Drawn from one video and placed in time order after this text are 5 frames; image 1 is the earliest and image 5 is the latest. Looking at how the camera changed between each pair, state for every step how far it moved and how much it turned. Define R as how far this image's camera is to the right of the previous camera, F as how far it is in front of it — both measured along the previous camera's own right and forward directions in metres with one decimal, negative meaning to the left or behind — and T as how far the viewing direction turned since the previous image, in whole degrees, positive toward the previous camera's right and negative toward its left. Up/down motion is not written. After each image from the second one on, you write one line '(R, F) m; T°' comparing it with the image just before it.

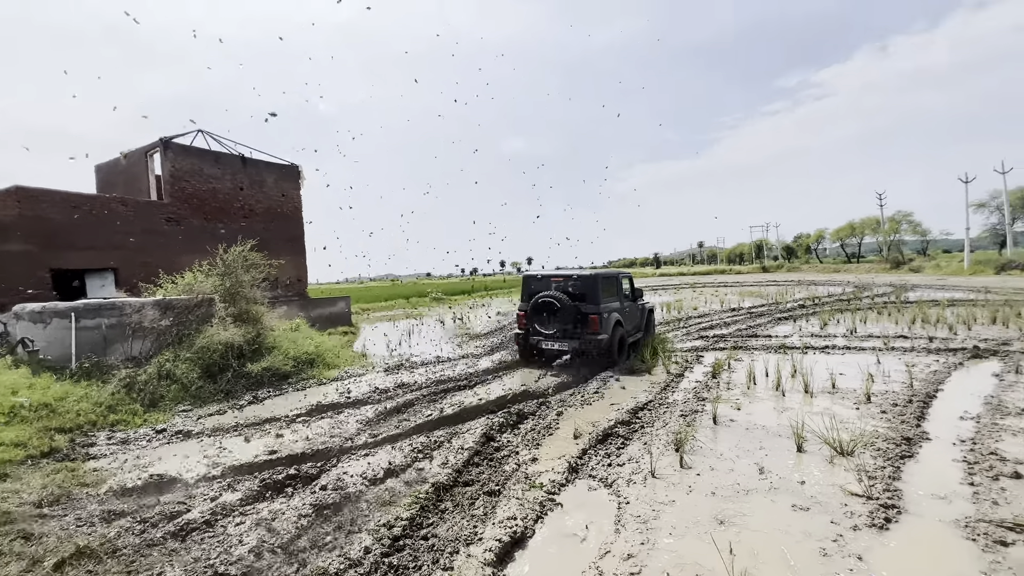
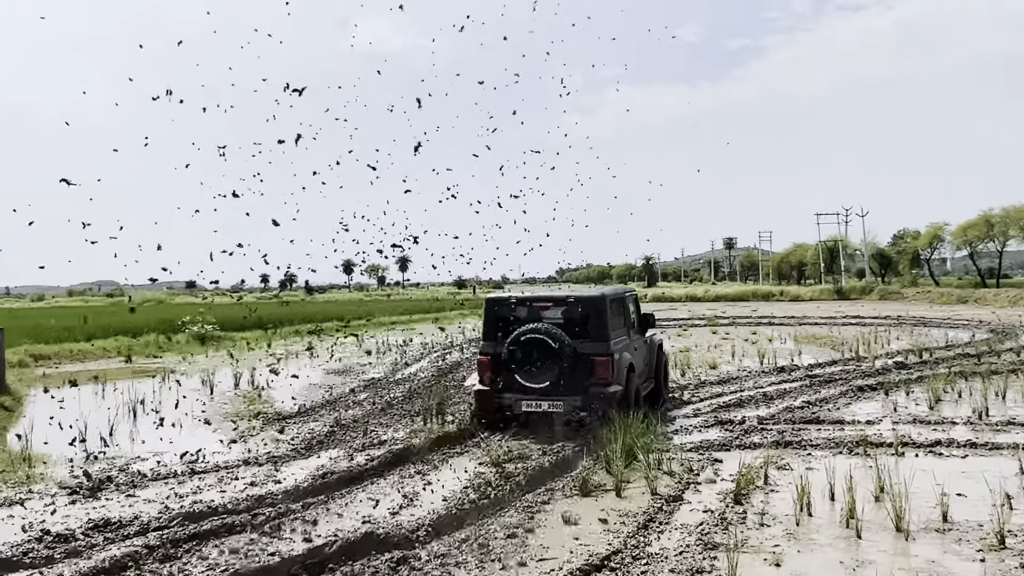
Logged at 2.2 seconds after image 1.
(+2.5, +3.8) m; -8°
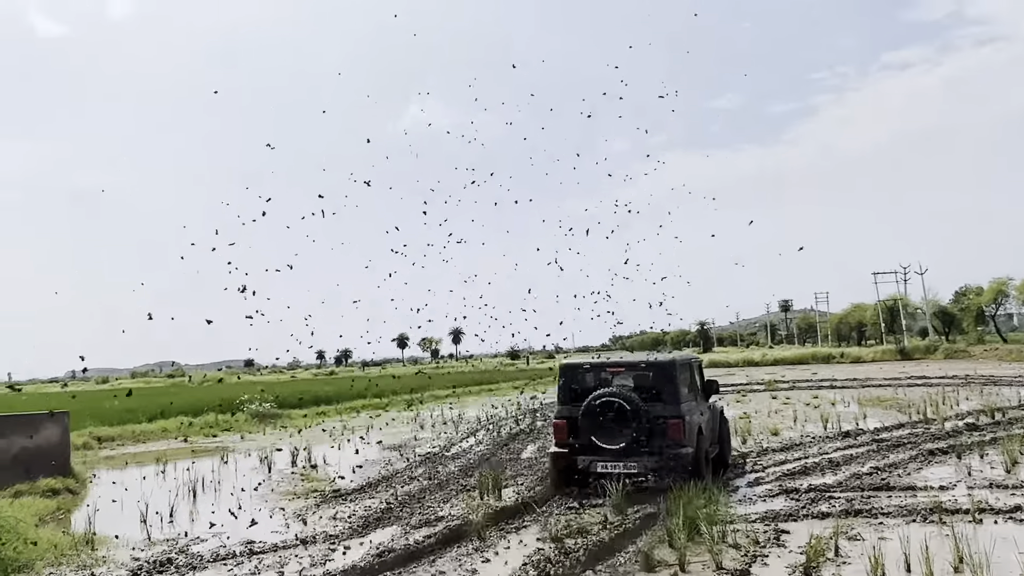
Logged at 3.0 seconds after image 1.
(+0.2, -1.0) m; -7°
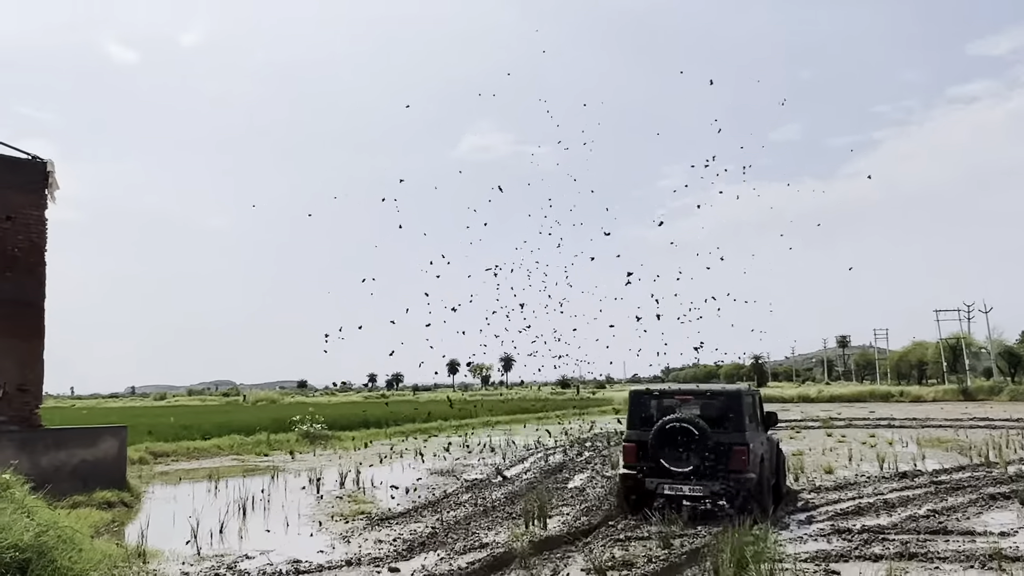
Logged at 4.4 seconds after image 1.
(0.0, -1.0) m; -6°
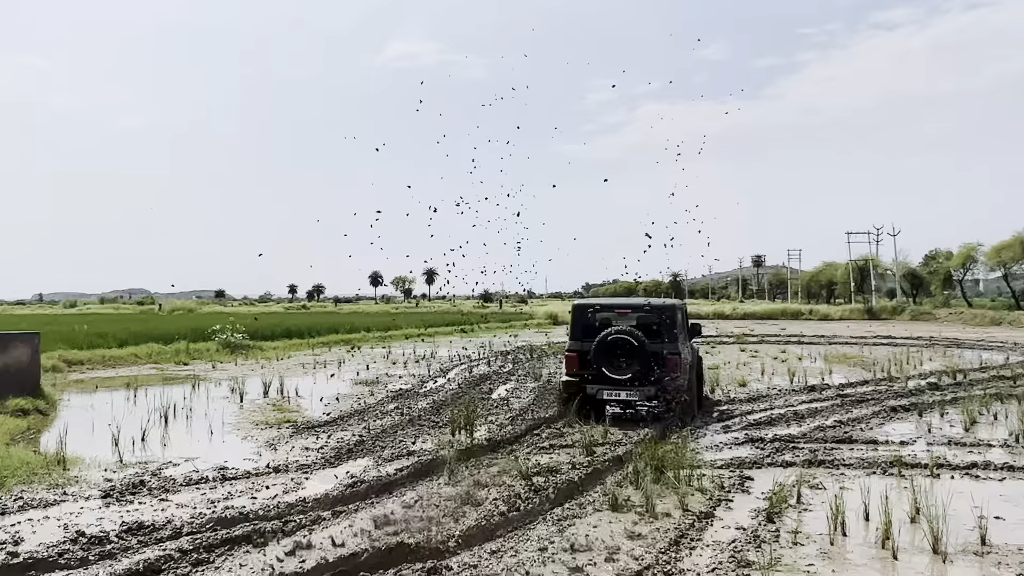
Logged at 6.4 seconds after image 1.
(-0.2, +1.6) m; +10°
